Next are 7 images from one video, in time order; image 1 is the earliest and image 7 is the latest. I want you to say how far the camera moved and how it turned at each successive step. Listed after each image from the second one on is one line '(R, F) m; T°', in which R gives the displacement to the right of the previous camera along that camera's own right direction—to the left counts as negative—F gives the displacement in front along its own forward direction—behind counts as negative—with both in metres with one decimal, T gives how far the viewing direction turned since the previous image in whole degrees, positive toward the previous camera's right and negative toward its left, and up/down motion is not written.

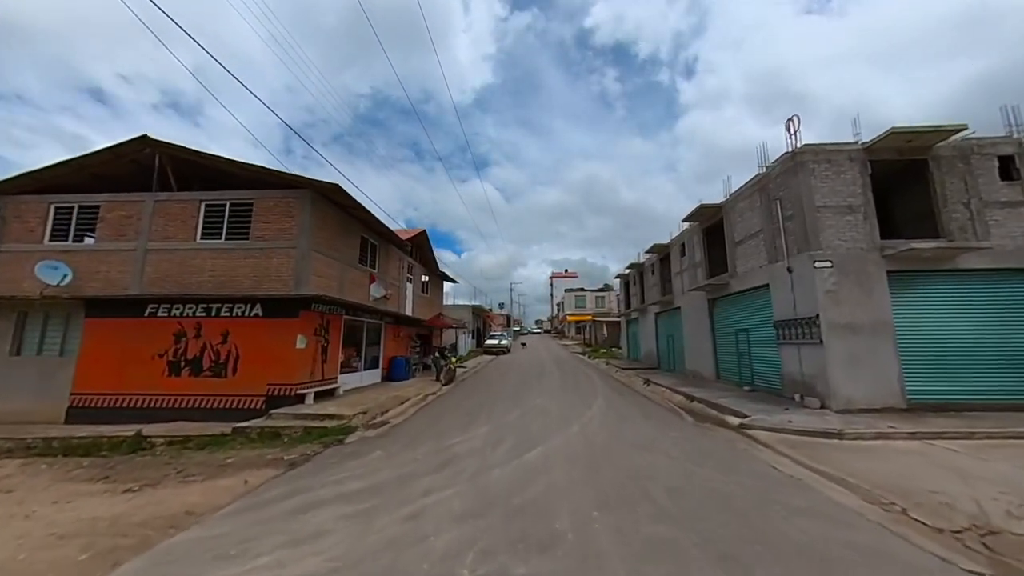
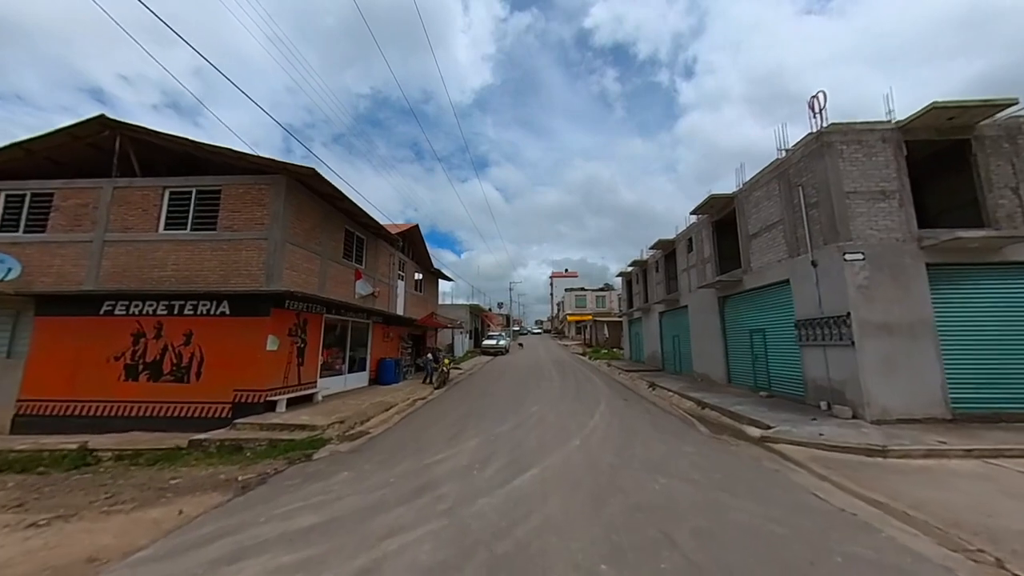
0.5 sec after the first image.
(+0.2, +1.0) m; 0°
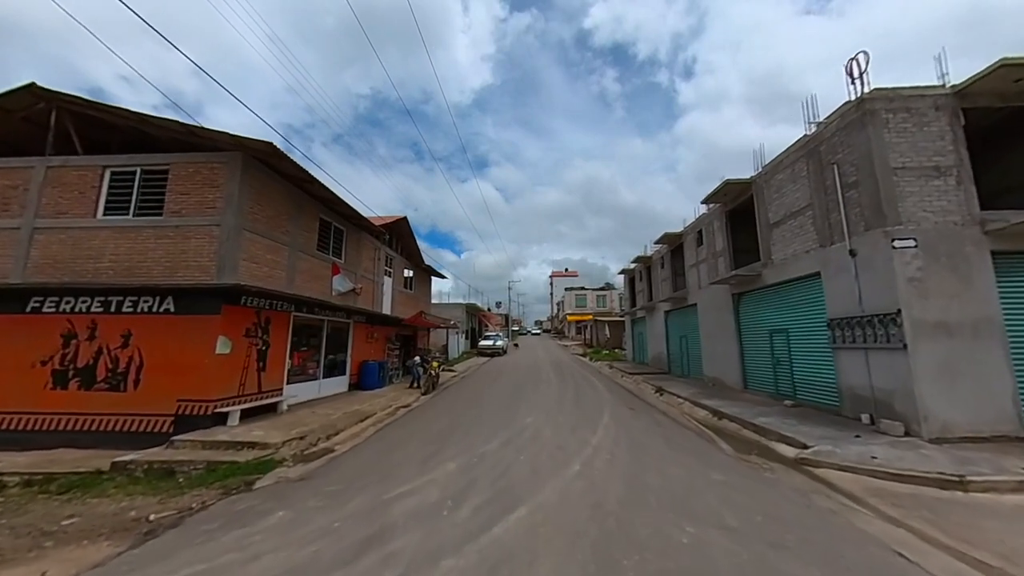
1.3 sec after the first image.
(+0.3, +1.3) m; 0°
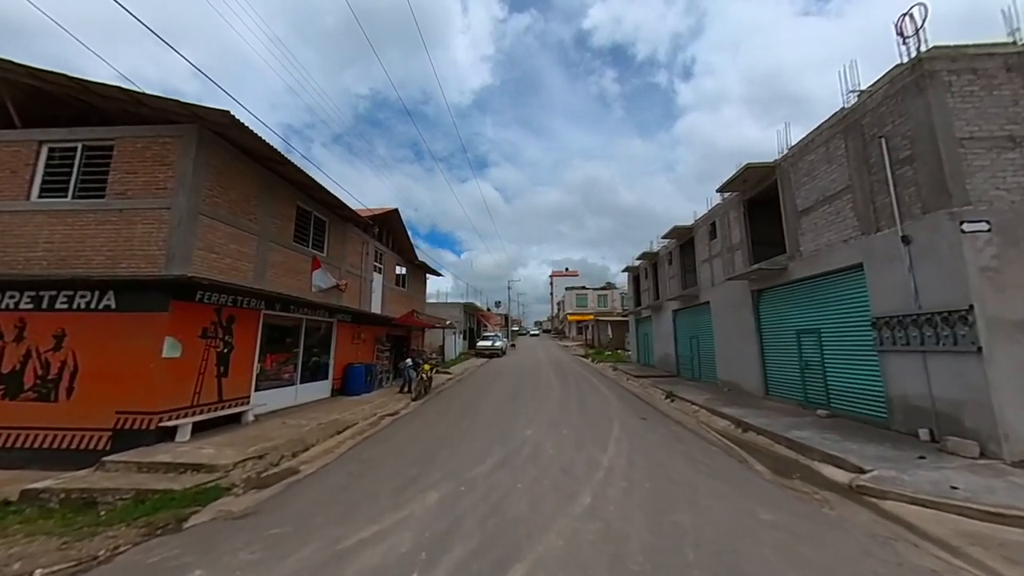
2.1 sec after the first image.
(+0.1, +1.2) m; 0°
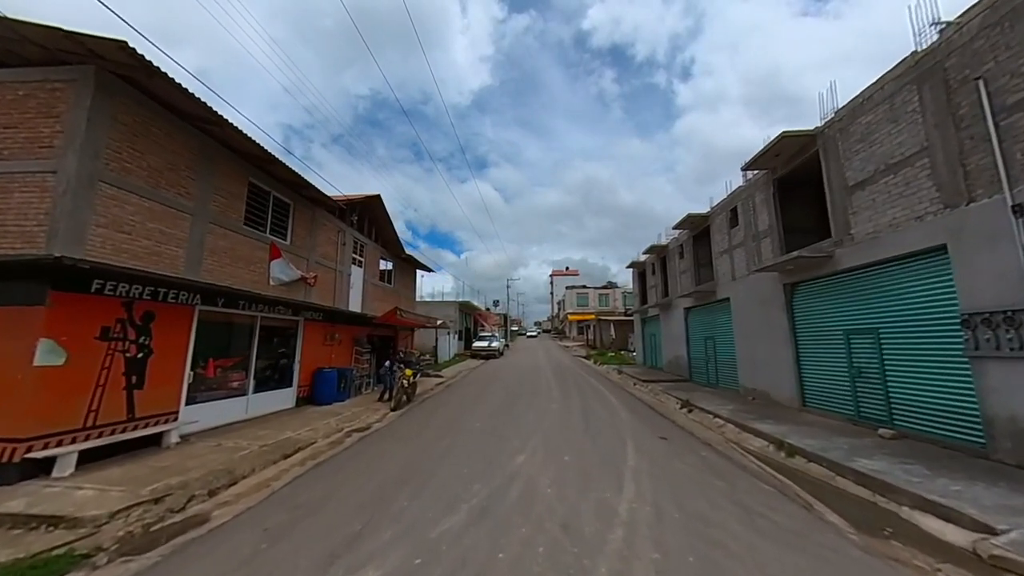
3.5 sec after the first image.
(+0.3, +1.7) m; 0°
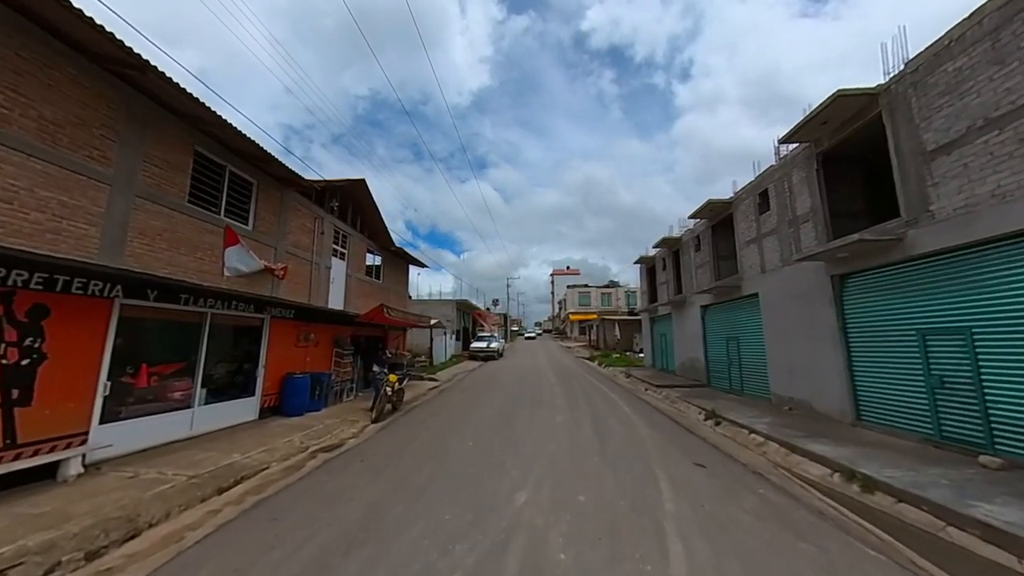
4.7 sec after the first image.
(0.0, +1.6) m; 0°
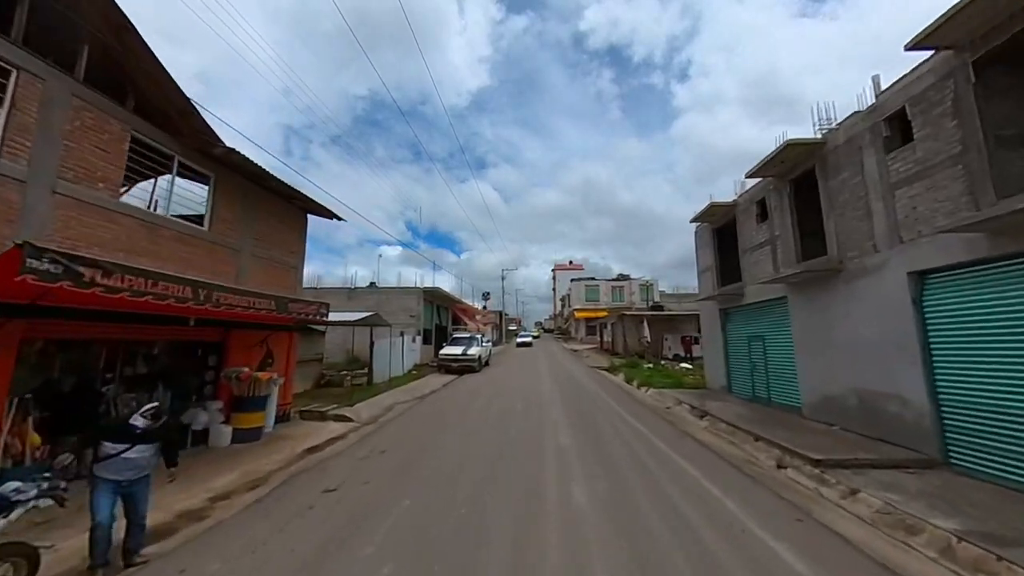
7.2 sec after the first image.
(+1.1, +8.9) m; 0°
